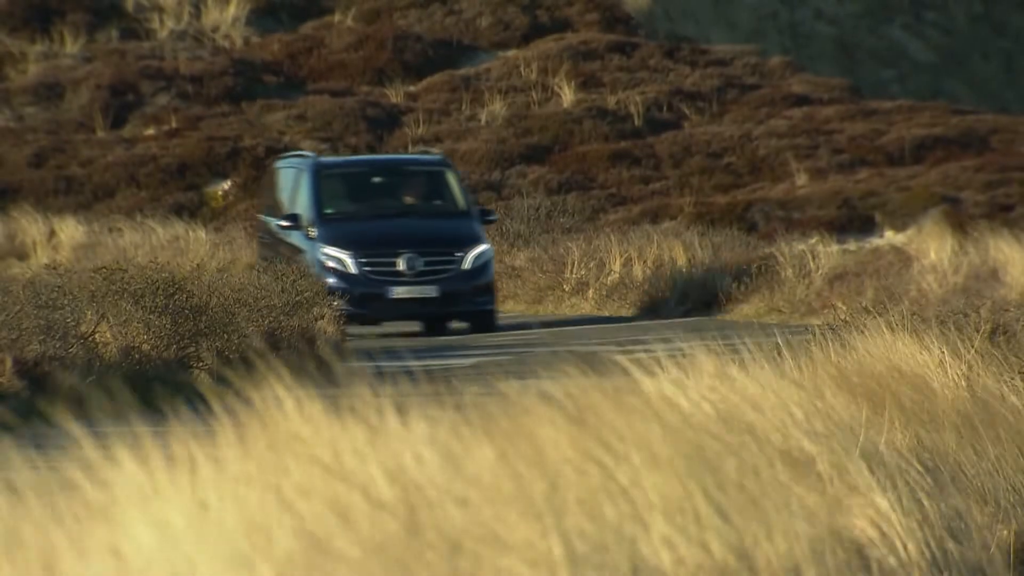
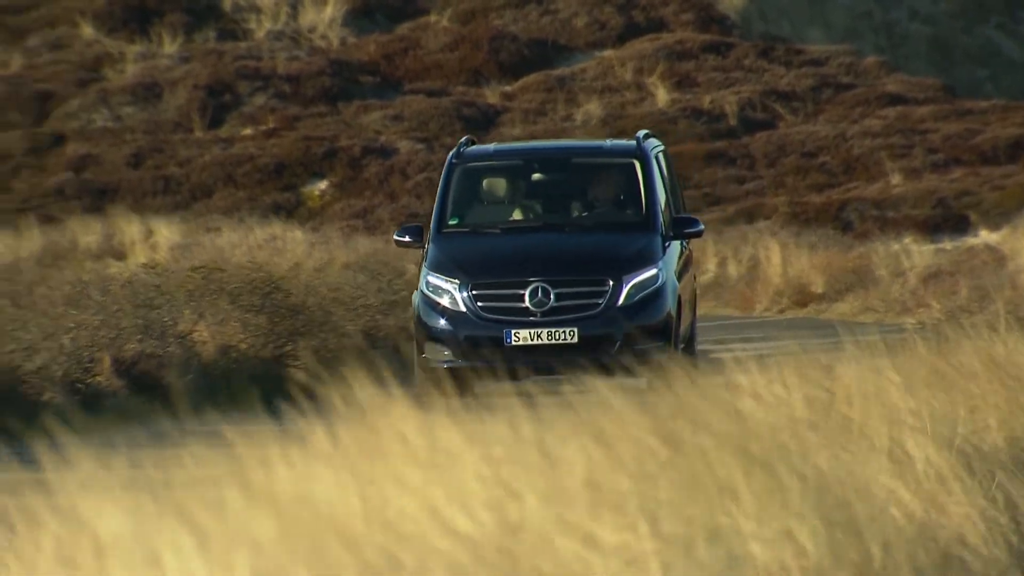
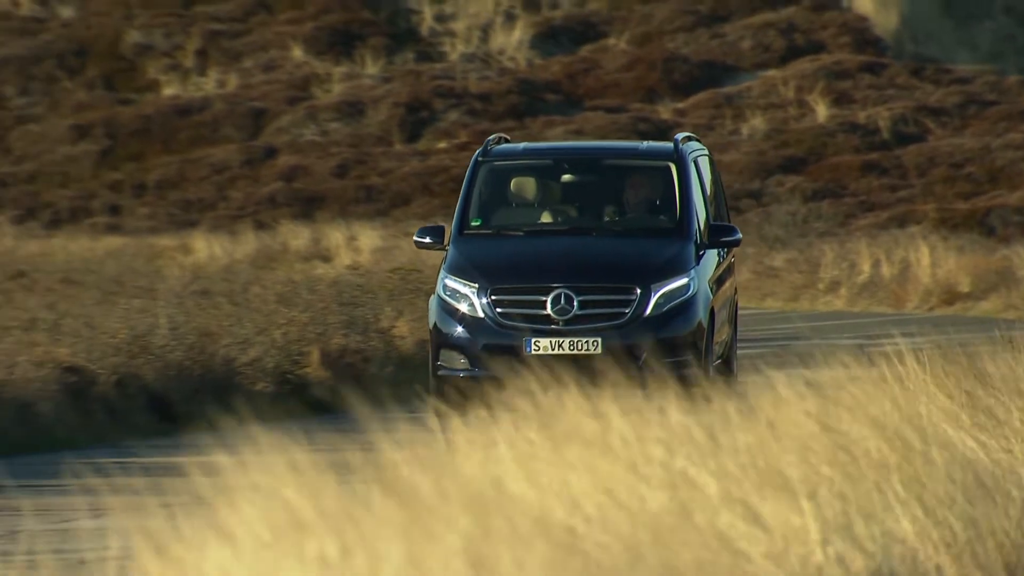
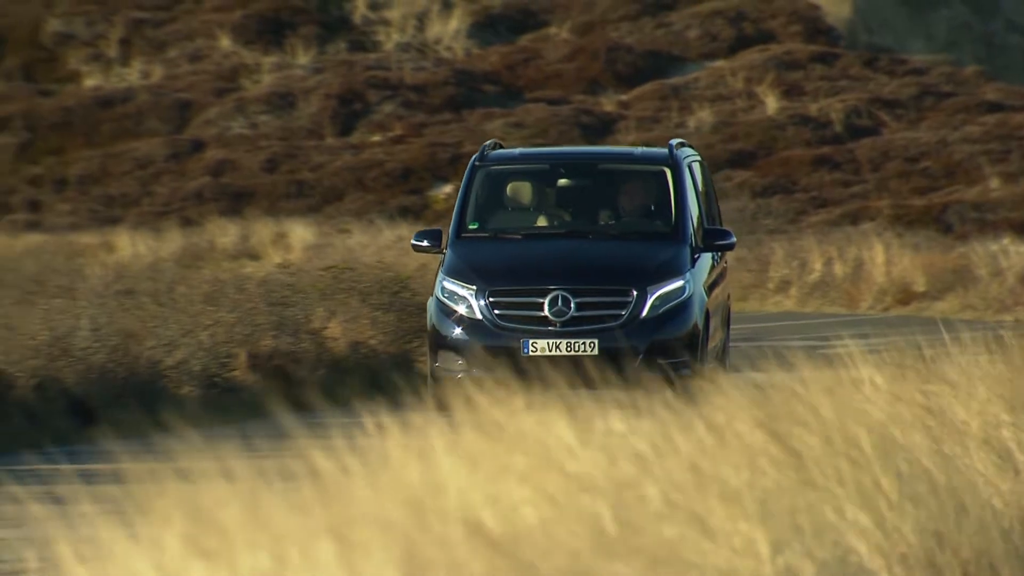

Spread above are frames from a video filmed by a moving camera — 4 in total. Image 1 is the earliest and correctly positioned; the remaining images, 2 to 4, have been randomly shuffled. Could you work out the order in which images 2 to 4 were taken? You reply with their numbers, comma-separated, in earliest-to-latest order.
2, 4, 3
